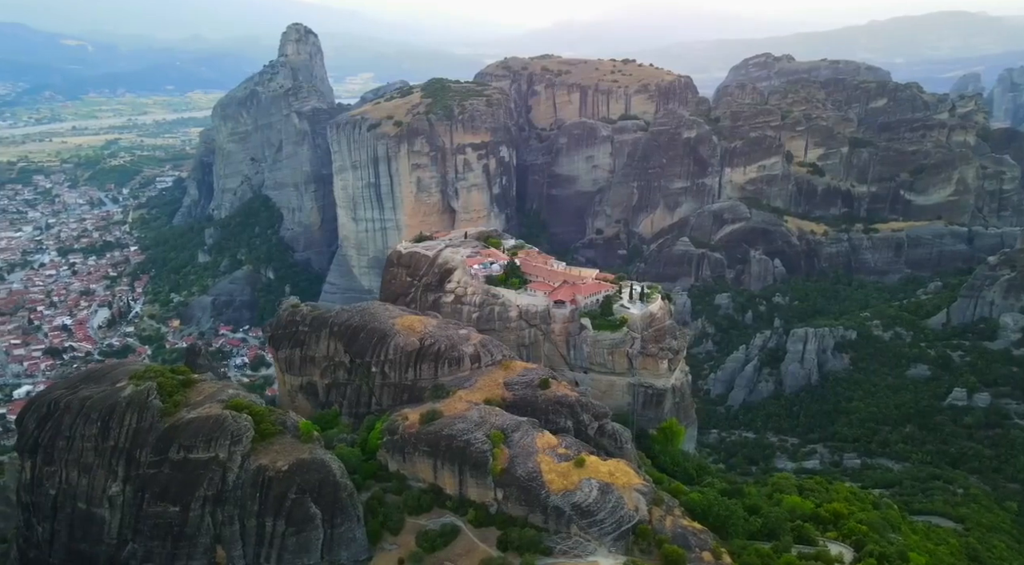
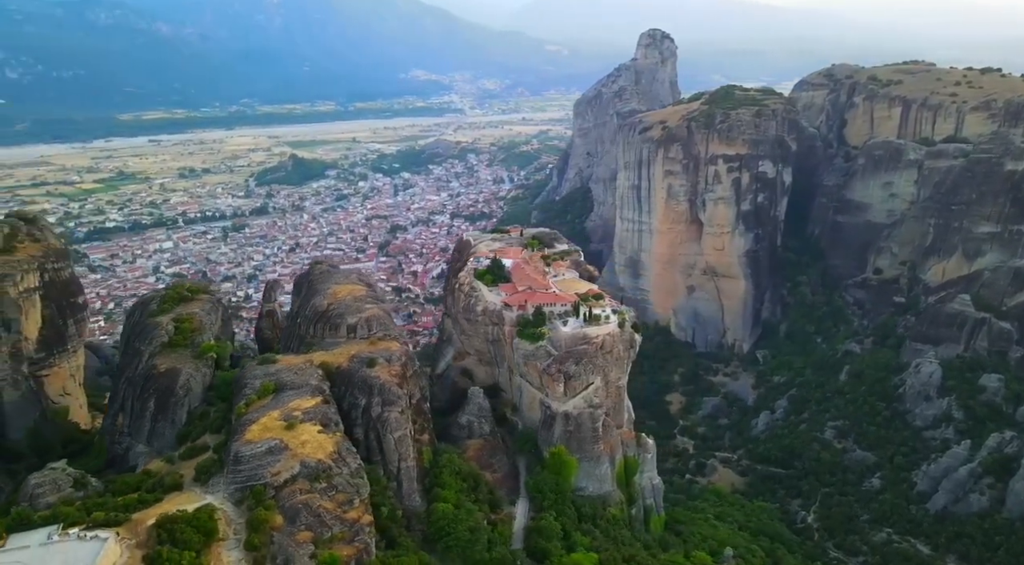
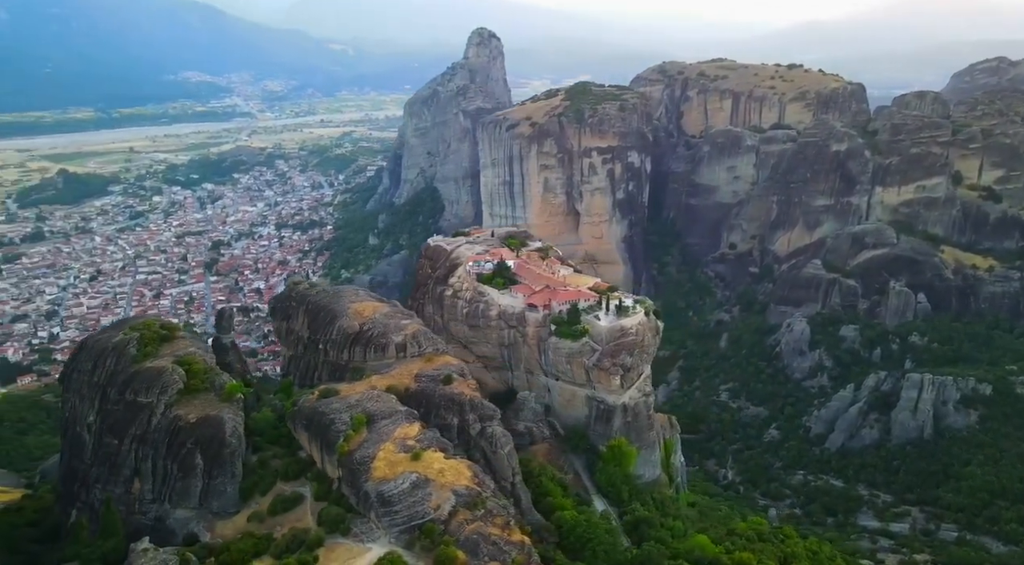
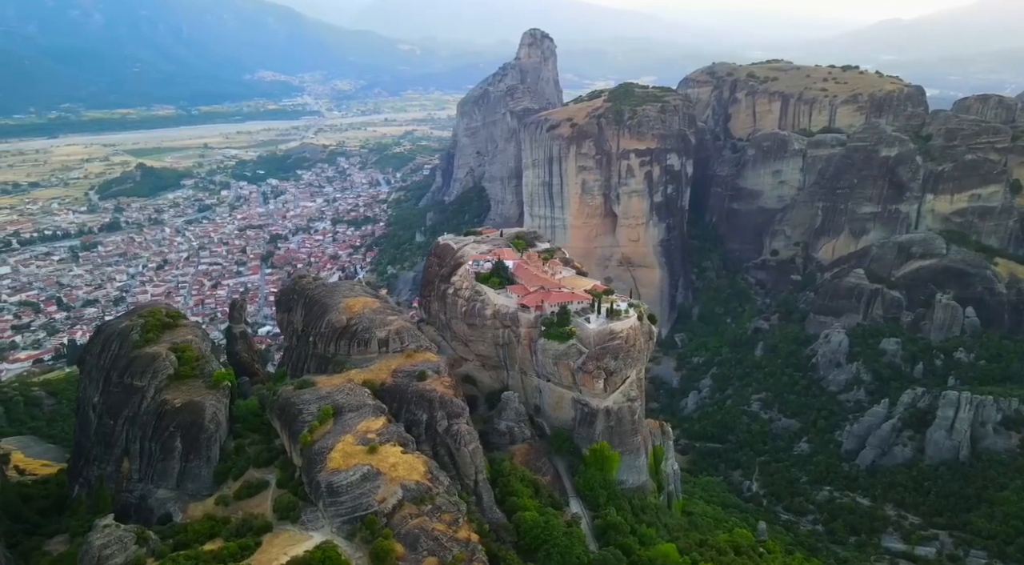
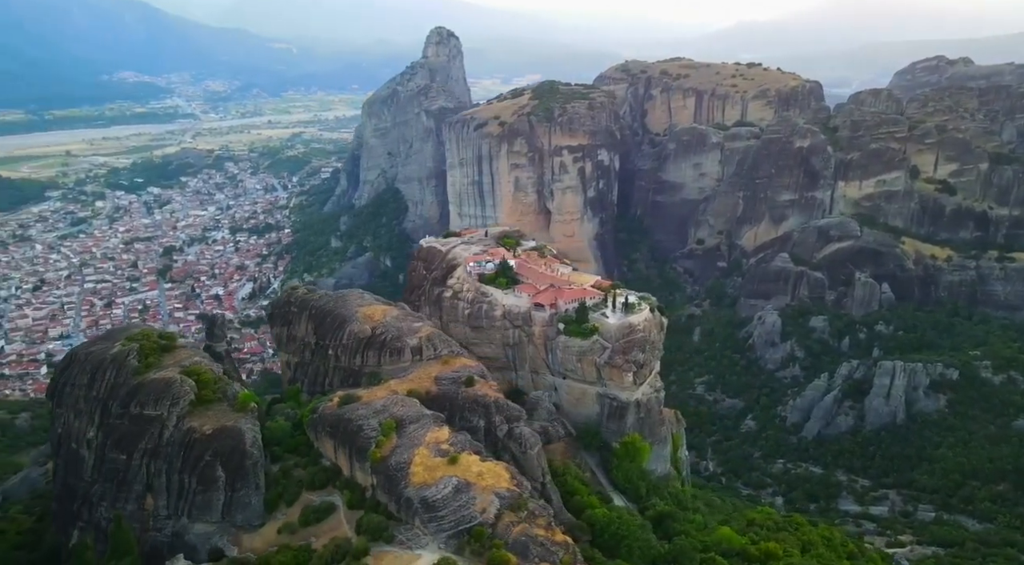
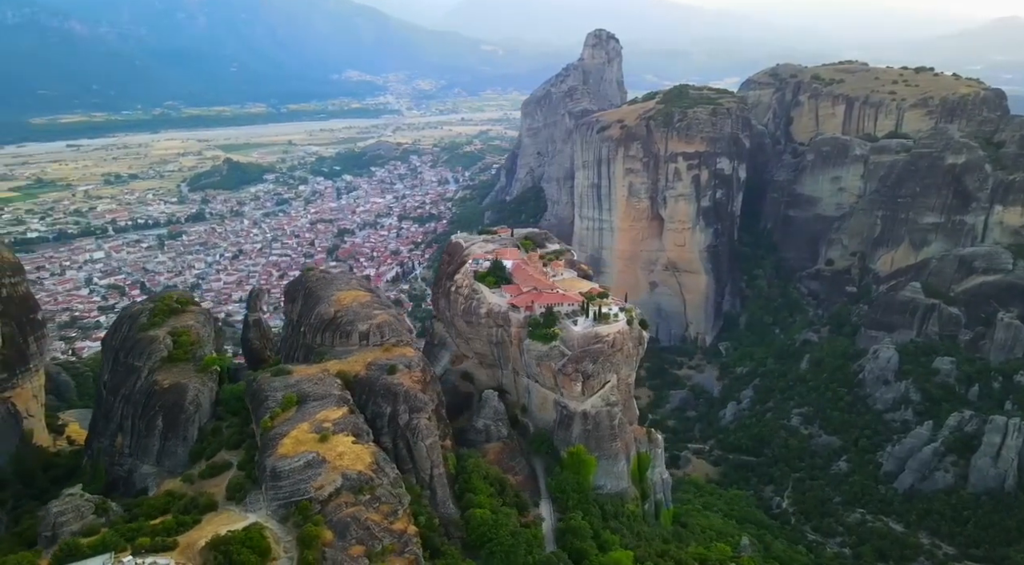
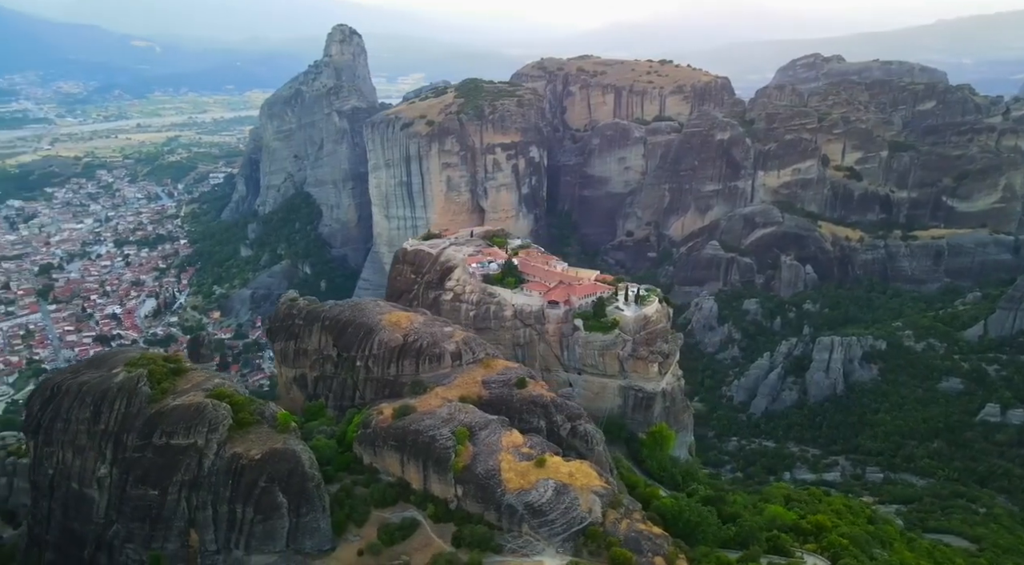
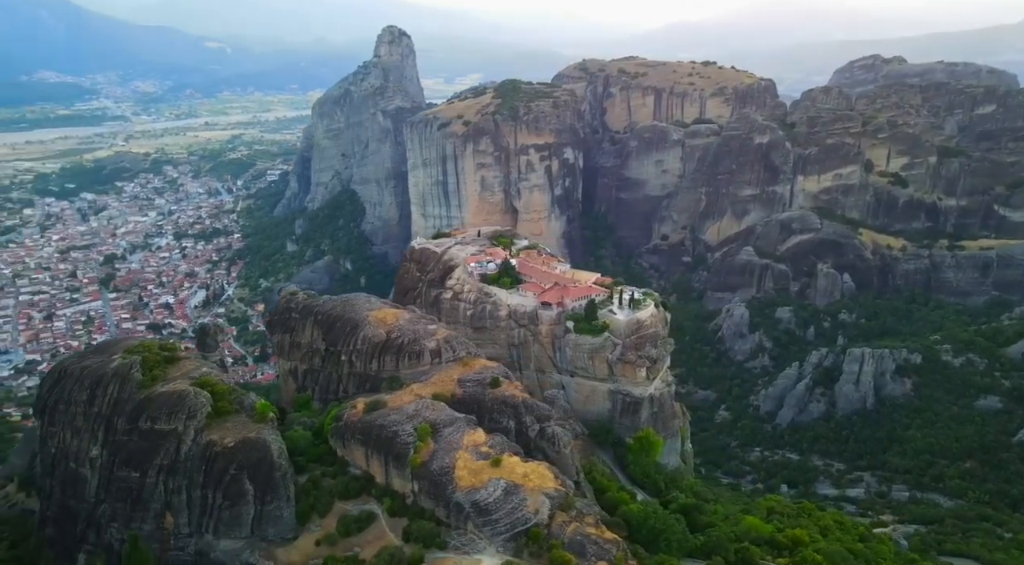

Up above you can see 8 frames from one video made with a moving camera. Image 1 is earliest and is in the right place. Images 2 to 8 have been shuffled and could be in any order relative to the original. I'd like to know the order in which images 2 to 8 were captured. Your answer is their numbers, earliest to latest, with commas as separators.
7, 8, 5, 3, 4, 6, 2
